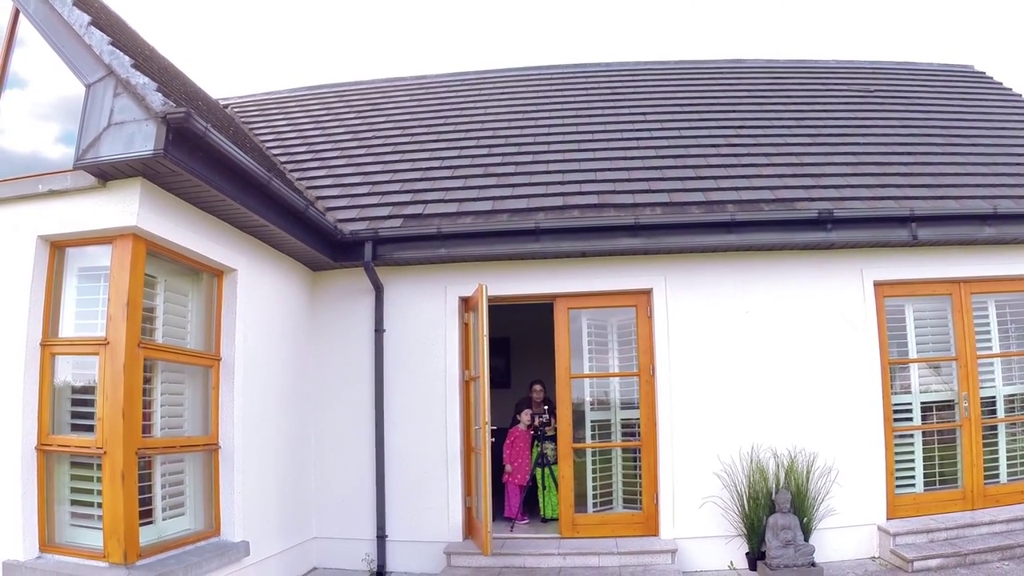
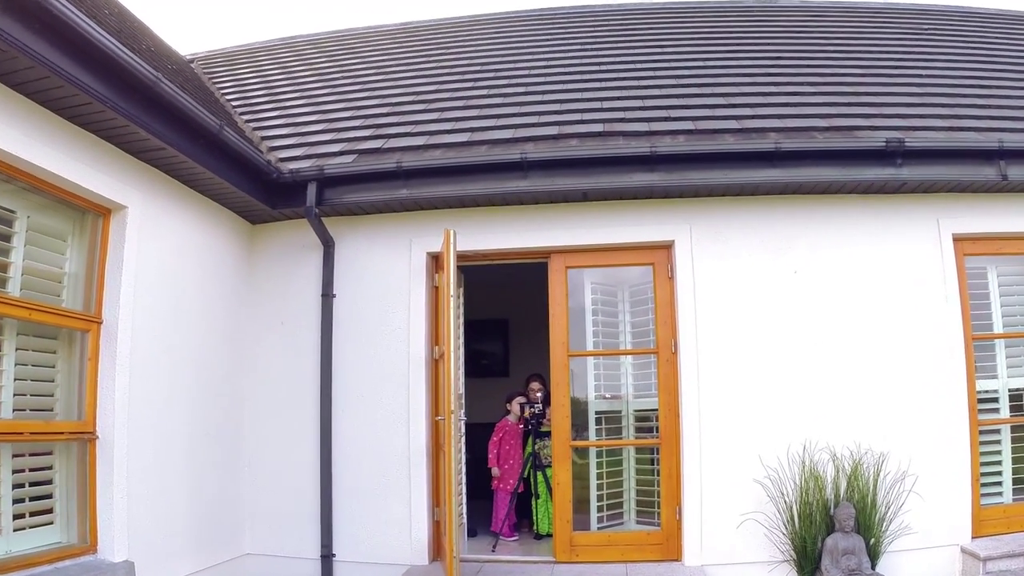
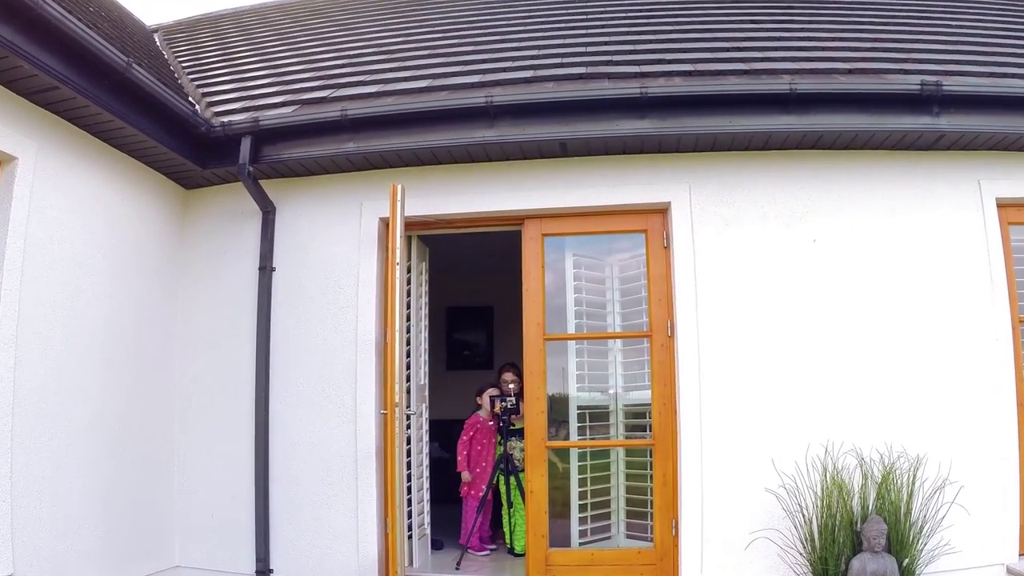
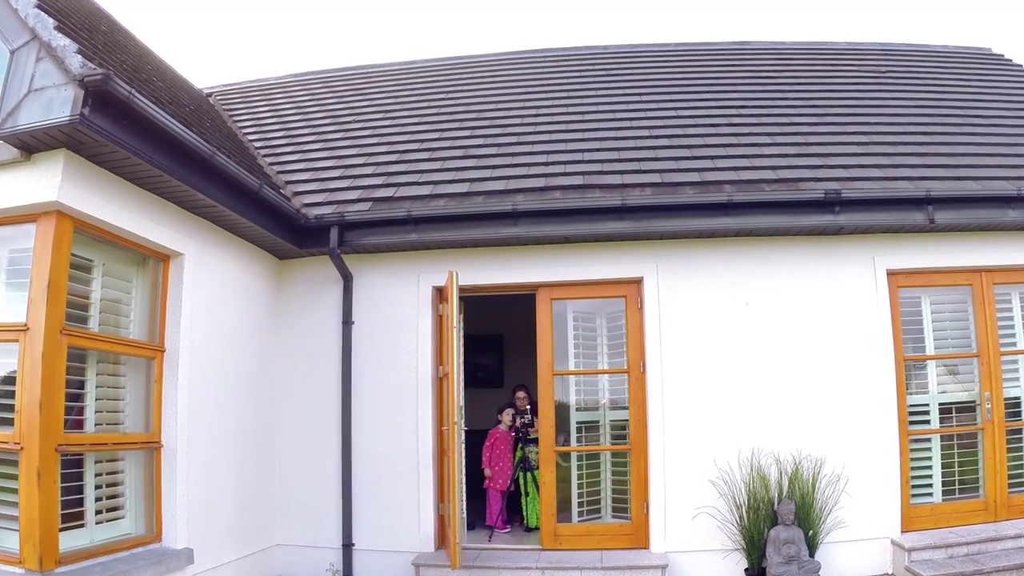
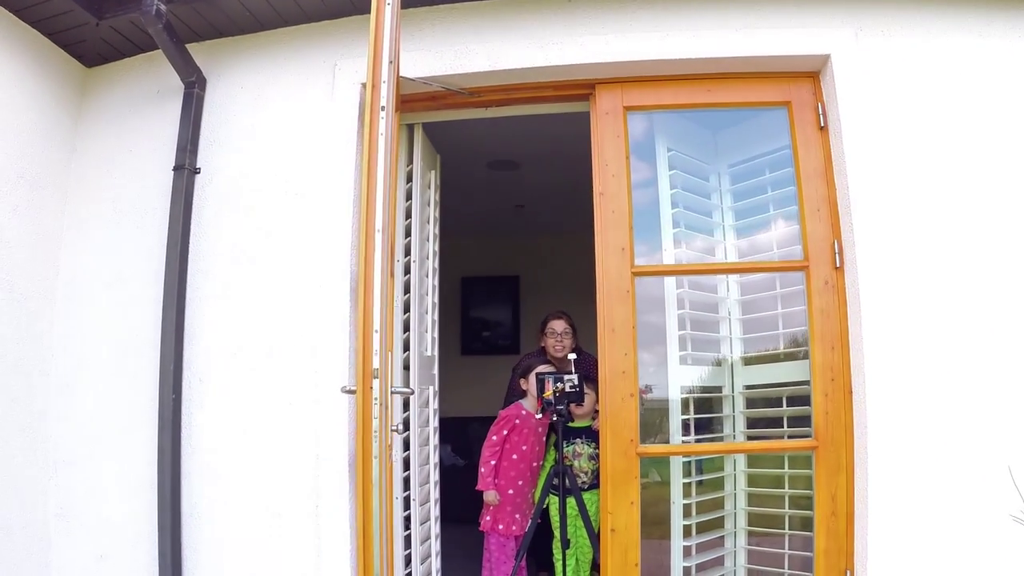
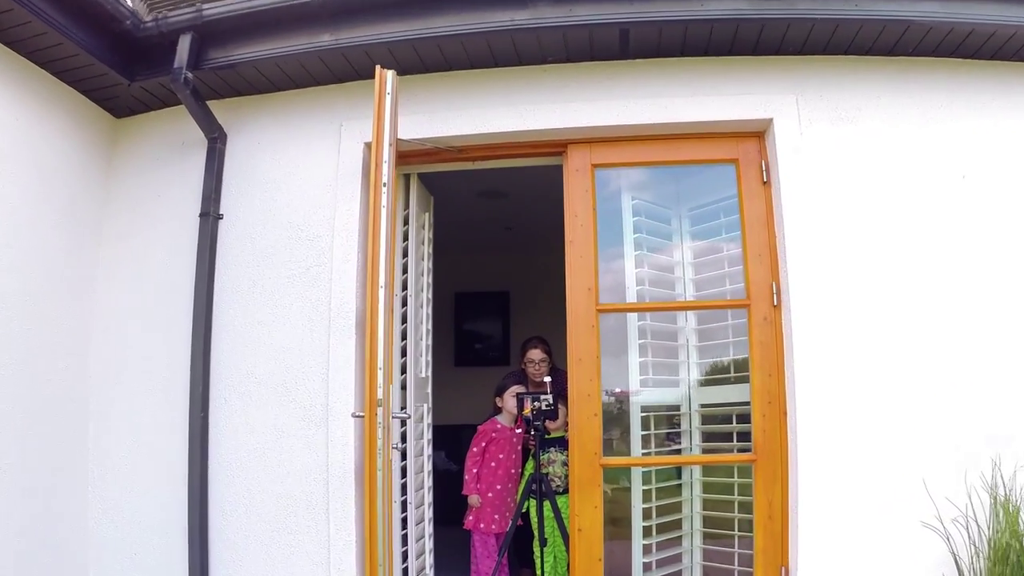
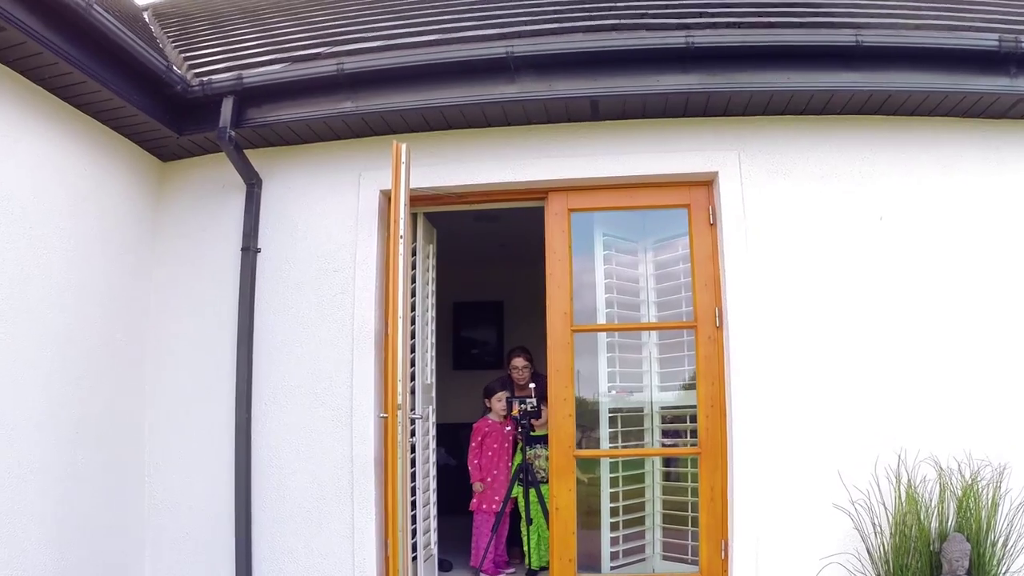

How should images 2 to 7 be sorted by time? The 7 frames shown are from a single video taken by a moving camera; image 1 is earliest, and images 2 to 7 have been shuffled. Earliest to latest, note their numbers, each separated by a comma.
4, 2, 3, 7, 6, 5
